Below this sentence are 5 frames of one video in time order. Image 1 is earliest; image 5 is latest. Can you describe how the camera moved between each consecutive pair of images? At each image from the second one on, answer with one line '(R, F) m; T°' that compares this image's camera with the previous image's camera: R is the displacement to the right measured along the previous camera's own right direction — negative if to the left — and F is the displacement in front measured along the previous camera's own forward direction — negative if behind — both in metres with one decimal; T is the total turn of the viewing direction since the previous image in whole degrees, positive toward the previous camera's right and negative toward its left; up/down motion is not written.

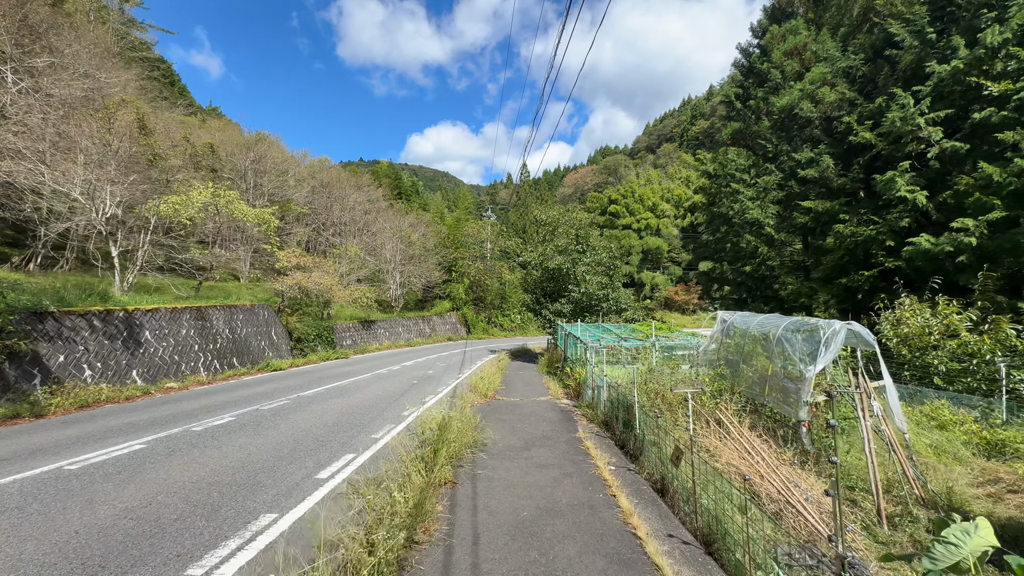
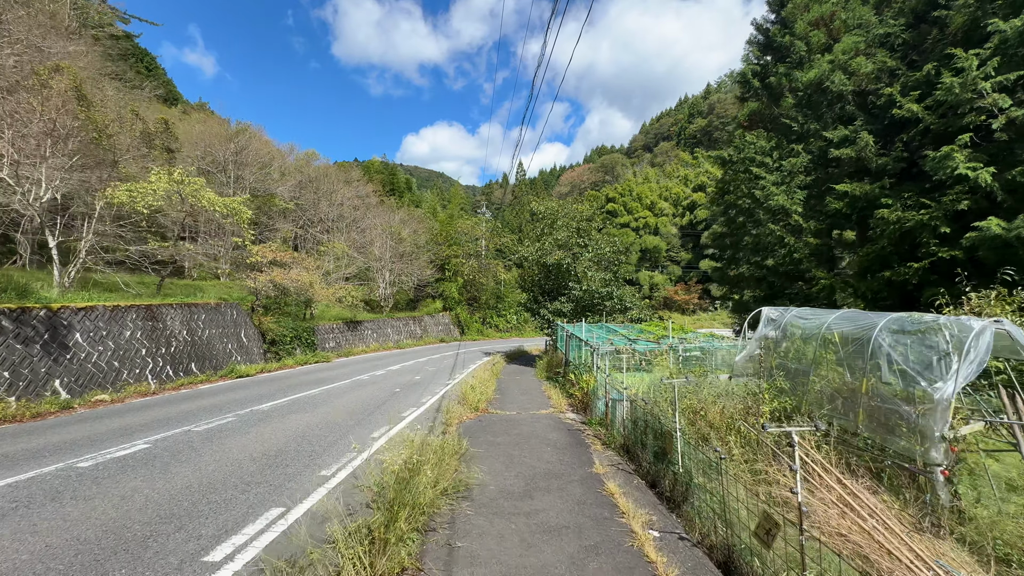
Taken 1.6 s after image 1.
(0.0, +1.7) m; +1°
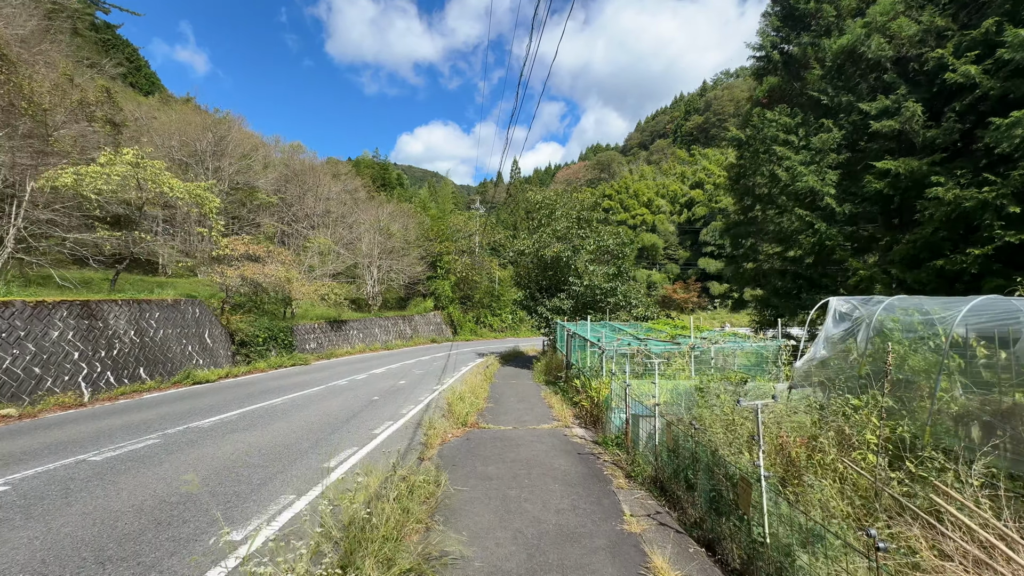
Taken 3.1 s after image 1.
(0.0, +1.6) m; +1°
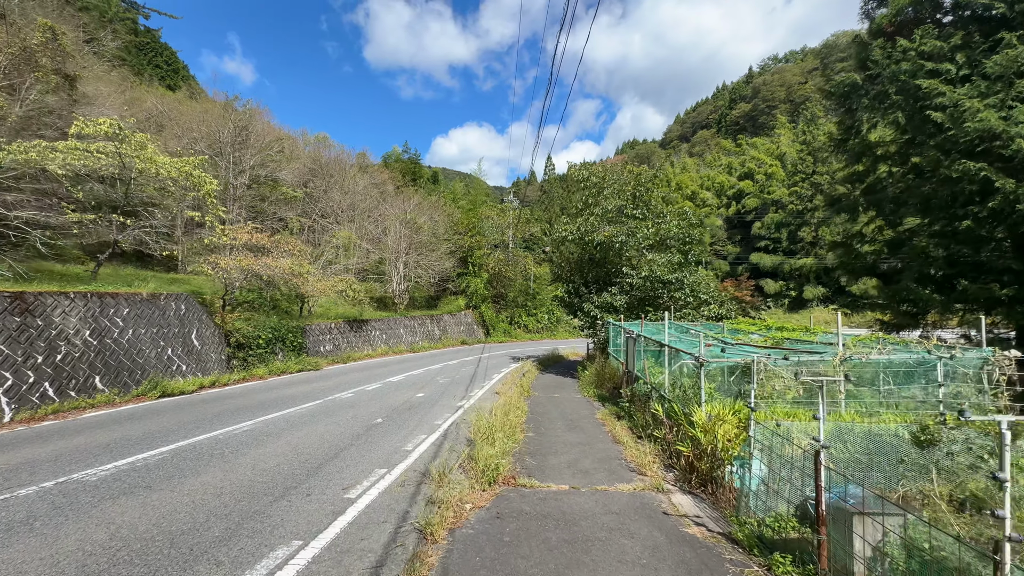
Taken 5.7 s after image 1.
(-0.3, +3.0) m; -4°
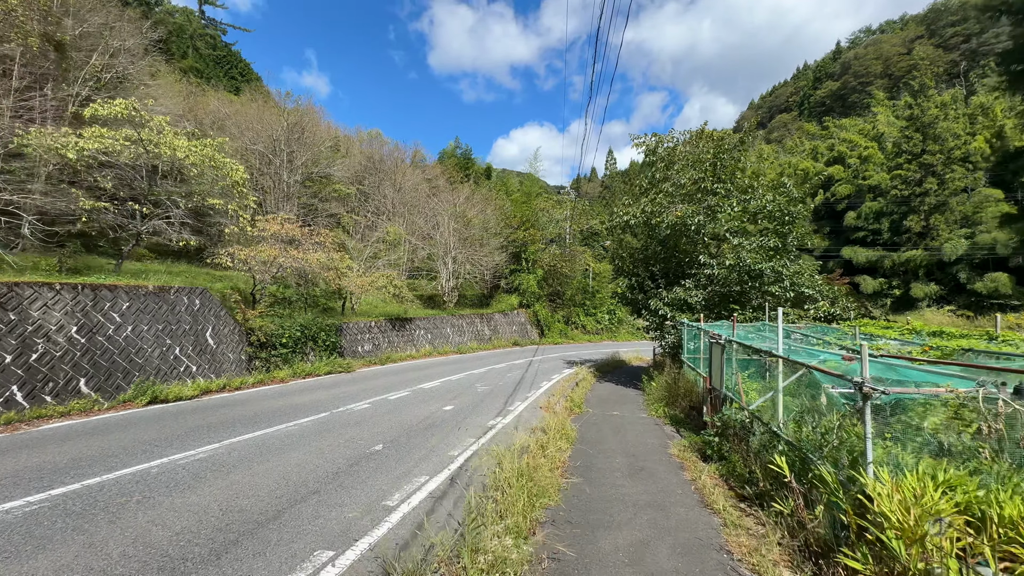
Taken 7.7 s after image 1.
(+0.3, +2.3) m; -8°
